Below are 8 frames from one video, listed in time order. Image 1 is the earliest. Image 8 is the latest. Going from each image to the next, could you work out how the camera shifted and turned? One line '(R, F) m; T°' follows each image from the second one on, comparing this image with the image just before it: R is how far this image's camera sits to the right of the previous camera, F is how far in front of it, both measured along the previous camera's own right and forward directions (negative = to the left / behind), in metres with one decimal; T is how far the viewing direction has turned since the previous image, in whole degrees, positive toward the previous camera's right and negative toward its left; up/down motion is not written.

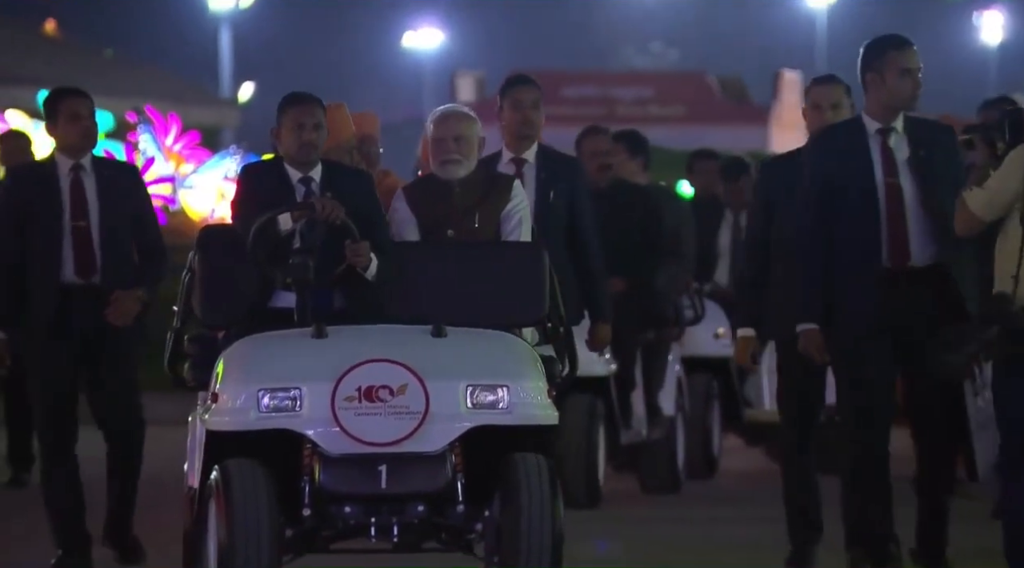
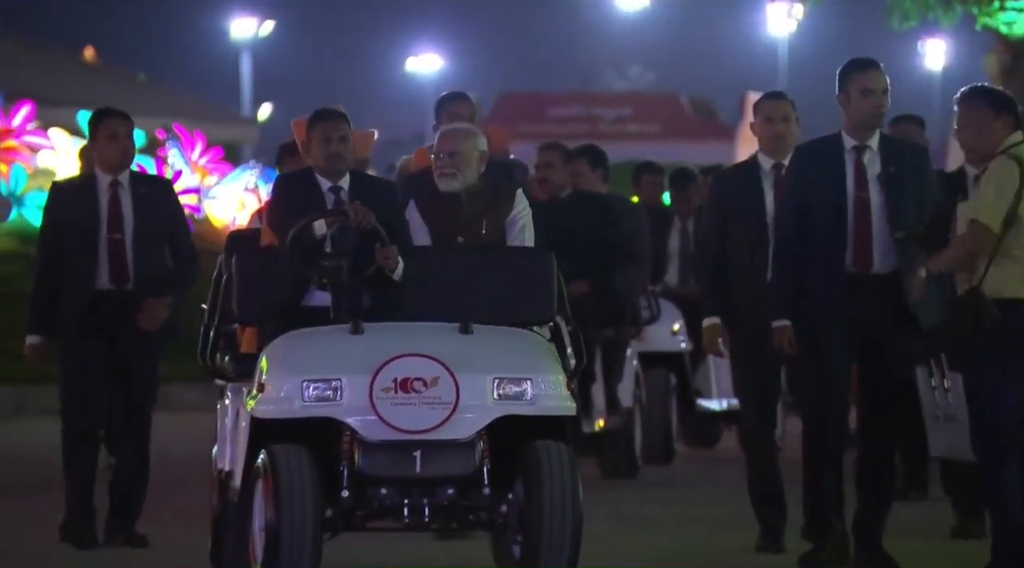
(-0.5, -0.9) m; +3°
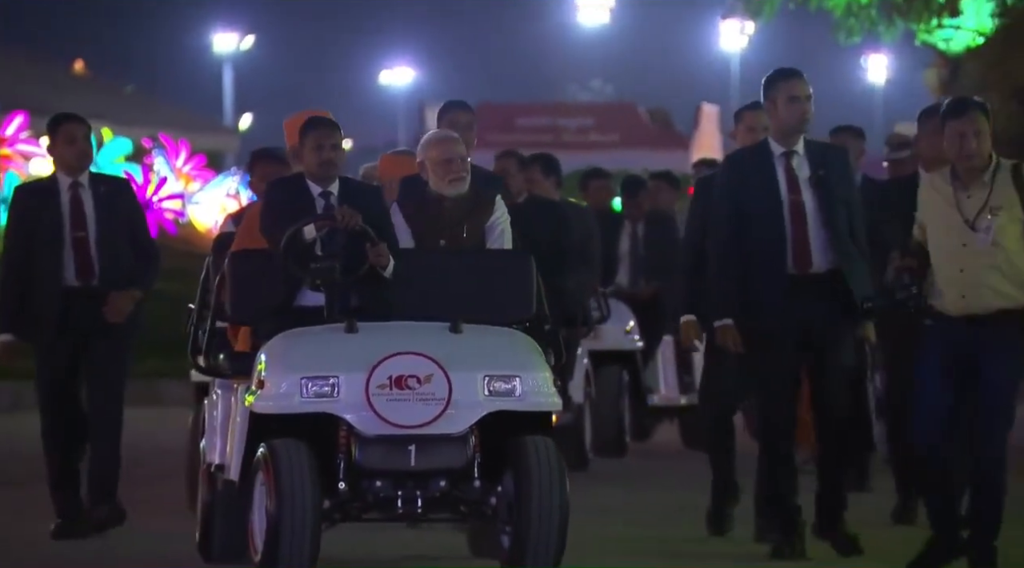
(-0.4, -0.5) m; +3°
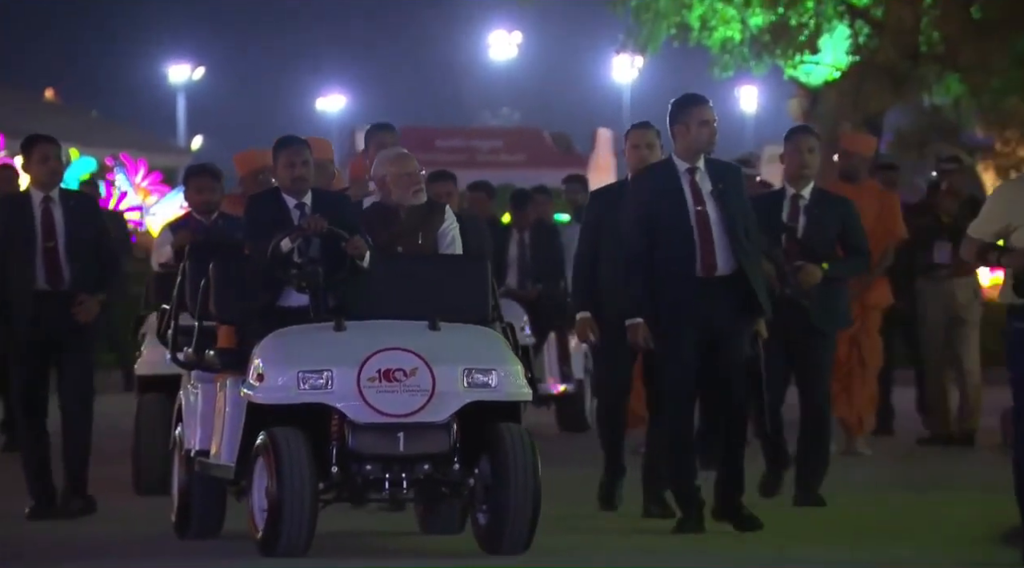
(-1.2, -1.3) m; +8°
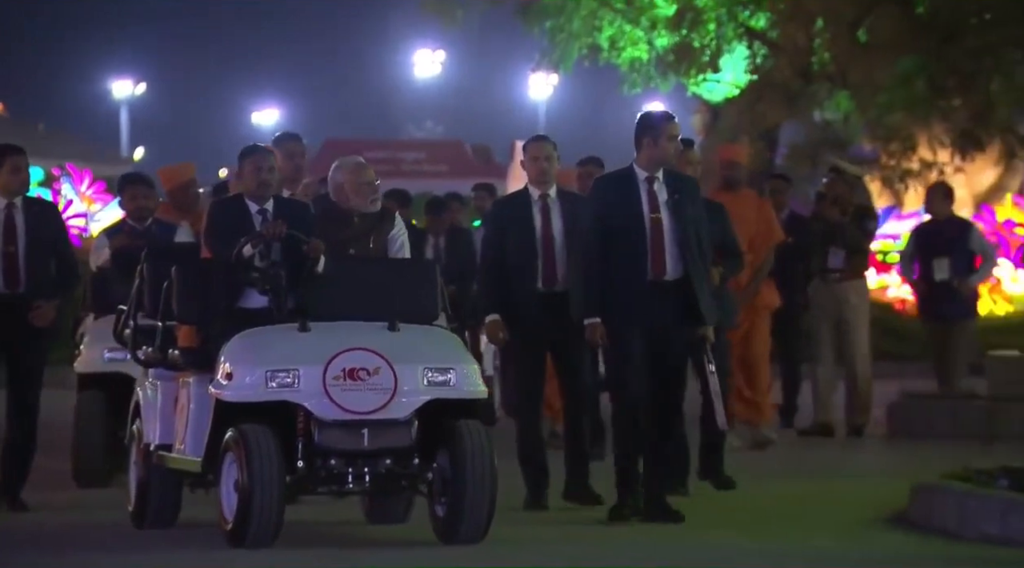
(-0.5, -0.8) m; +4°
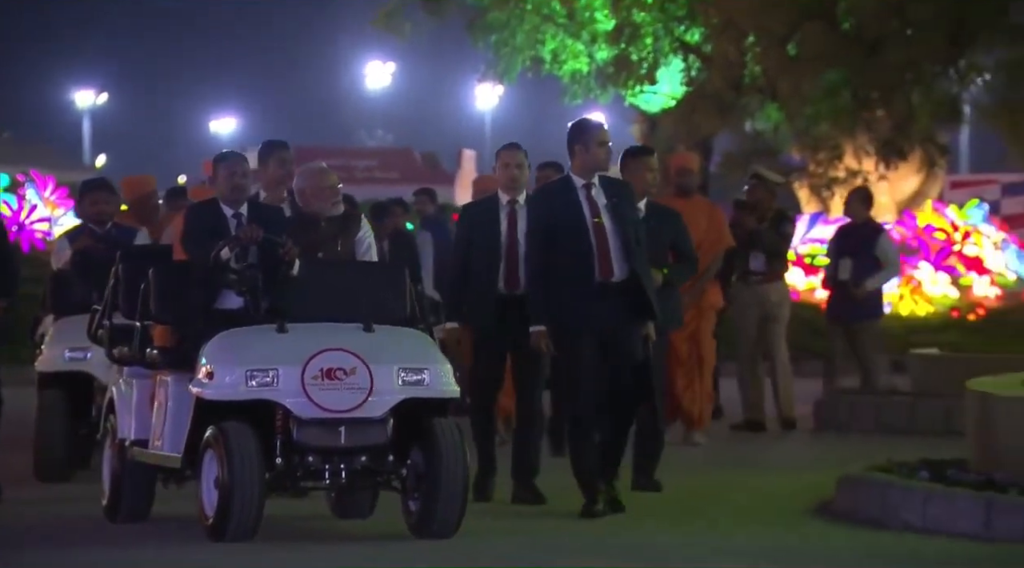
(-0.4, -0.6) m; +3°
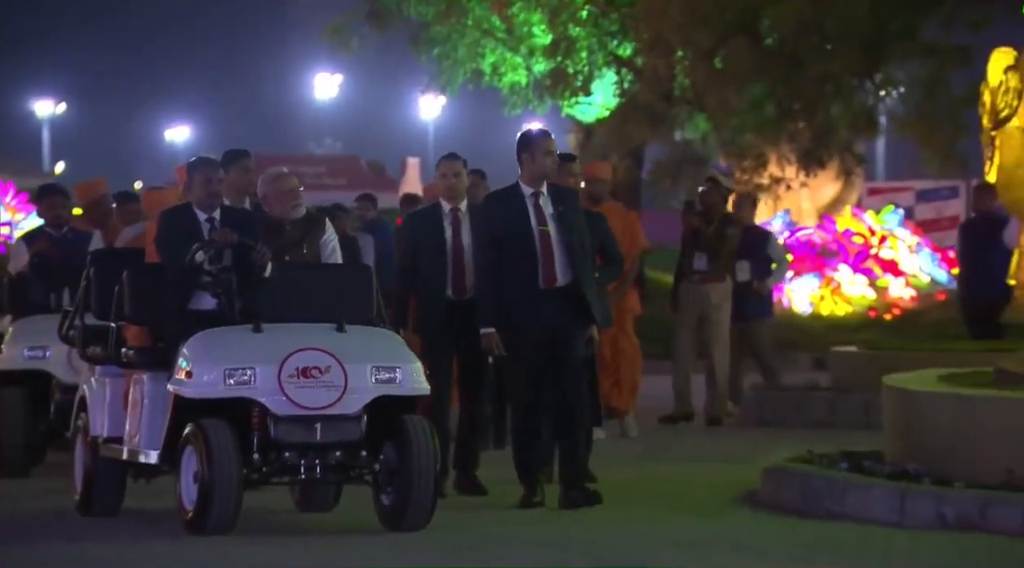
(-0.4, -0.7) m; +3°
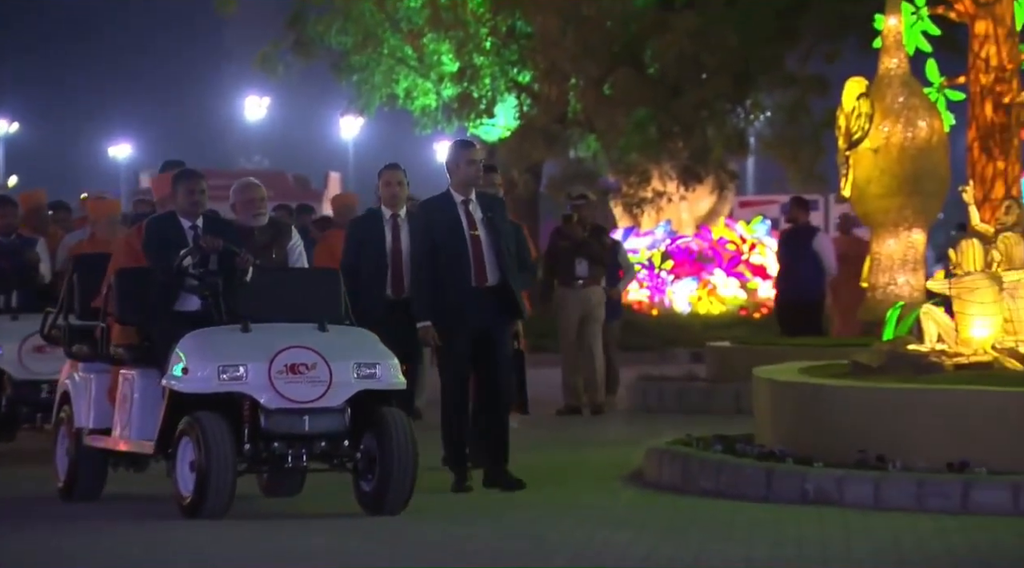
(-1.1, -1.7) m; +6°
